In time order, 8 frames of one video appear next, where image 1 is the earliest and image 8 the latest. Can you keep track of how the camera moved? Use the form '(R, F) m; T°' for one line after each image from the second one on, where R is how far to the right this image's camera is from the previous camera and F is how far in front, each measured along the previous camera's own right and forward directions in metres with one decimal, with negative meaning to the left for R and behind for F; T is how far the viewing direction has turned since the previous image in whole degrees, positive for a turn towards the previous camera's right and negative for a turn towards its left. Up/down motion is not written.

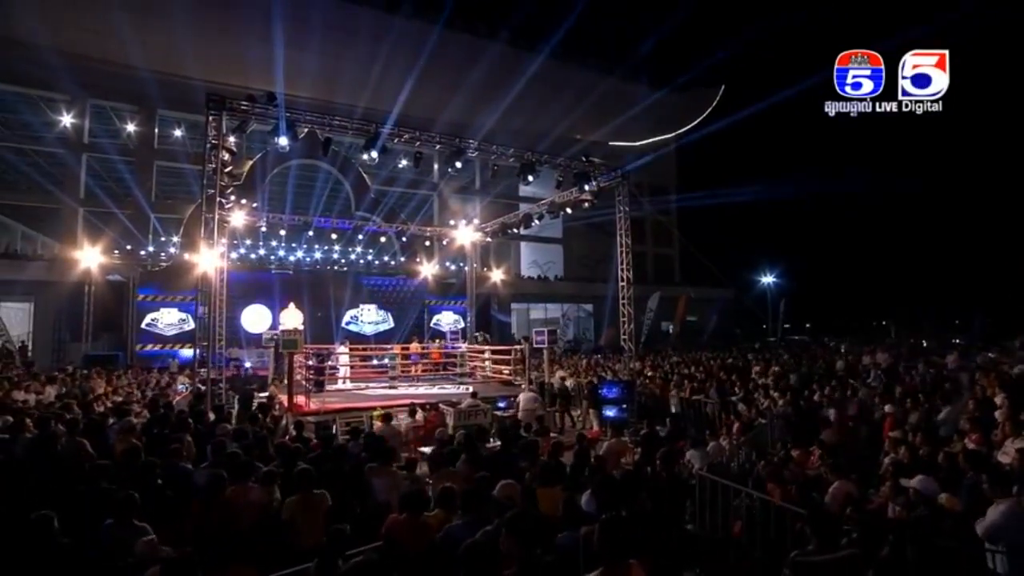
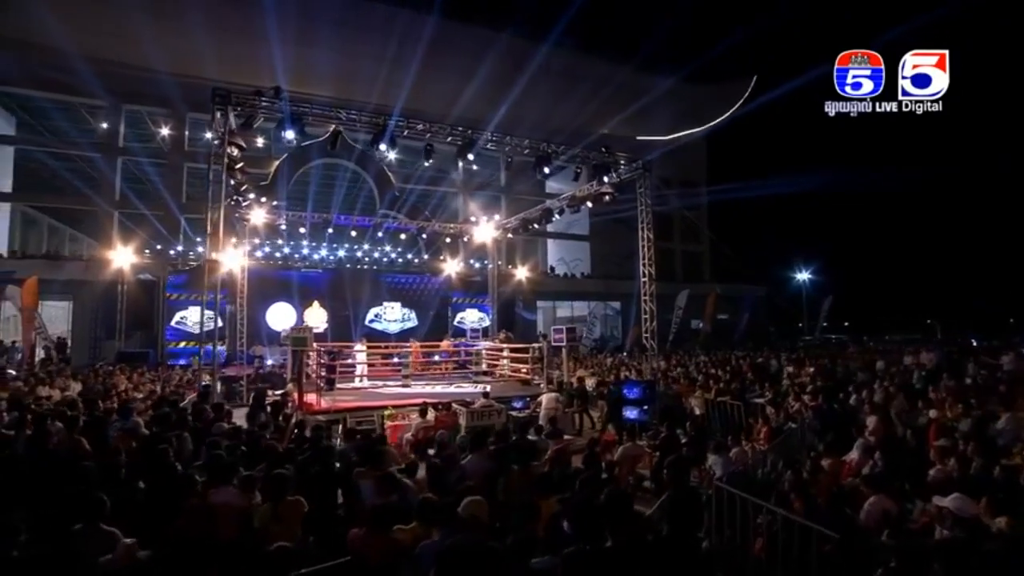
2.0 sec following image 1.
(+0.3, +0.4) m; -3°
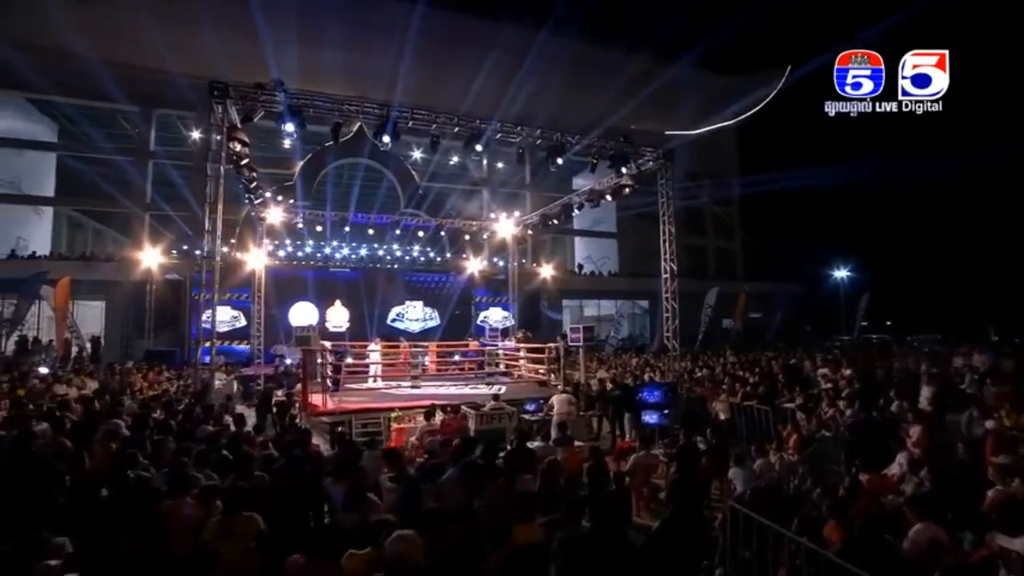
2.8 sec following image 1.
(+0.4, +0.5) m; -3°
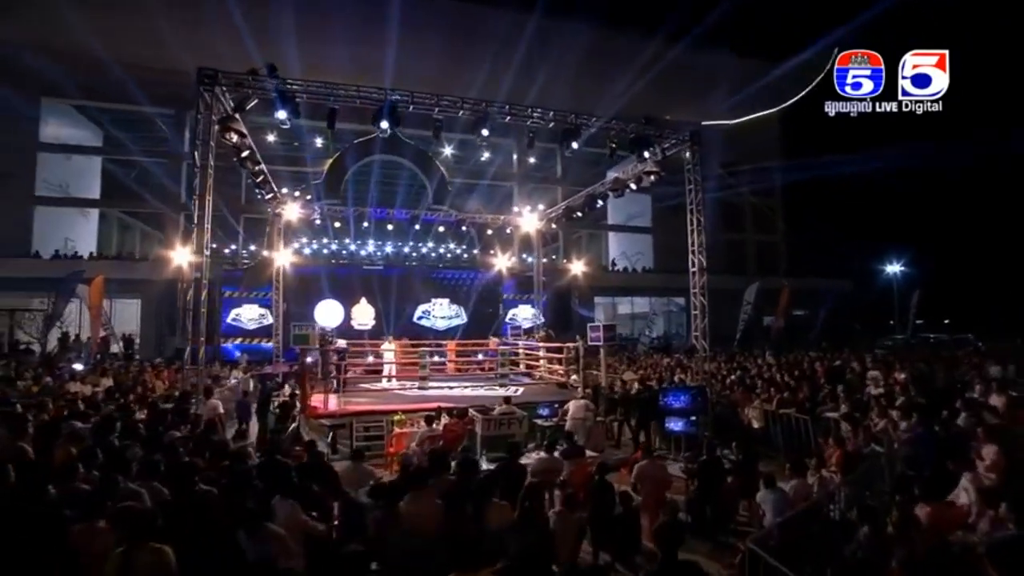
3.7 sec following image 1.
(+0.5, +0.8) m; -4°
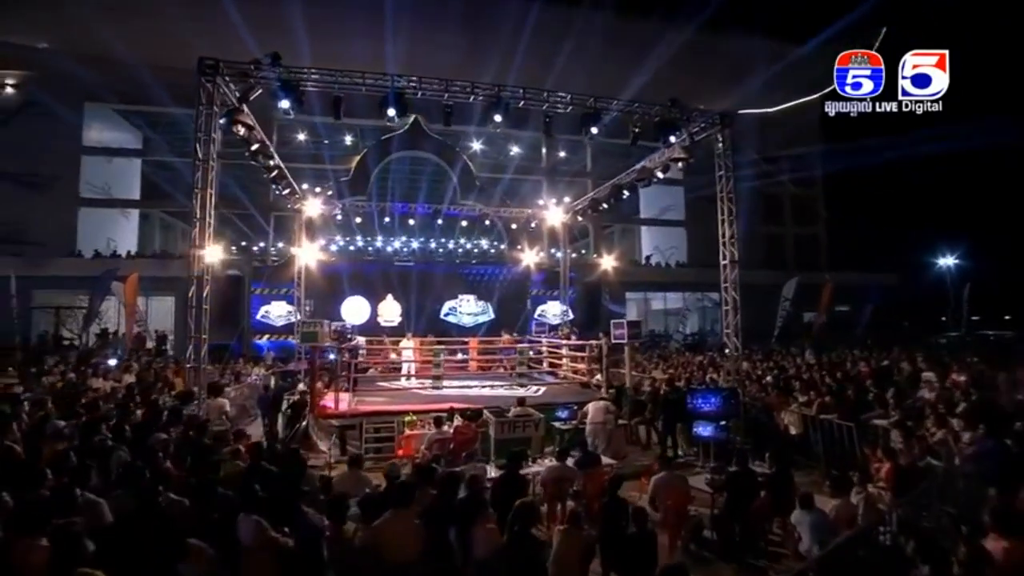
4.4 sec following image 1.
(+0.3, +0.6) m; -4°
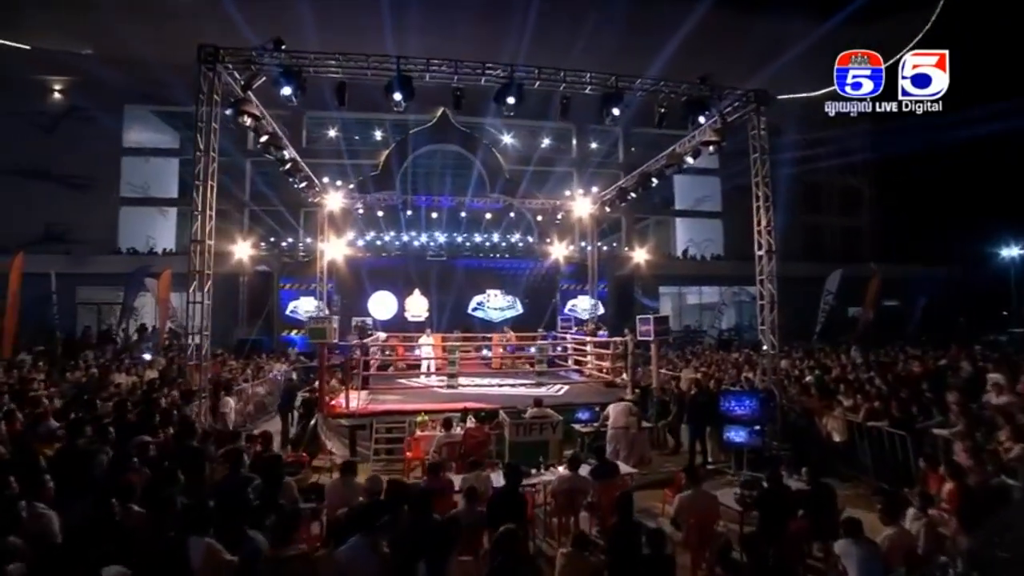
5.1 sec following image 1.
(+0.3, +0.6) m; -4°
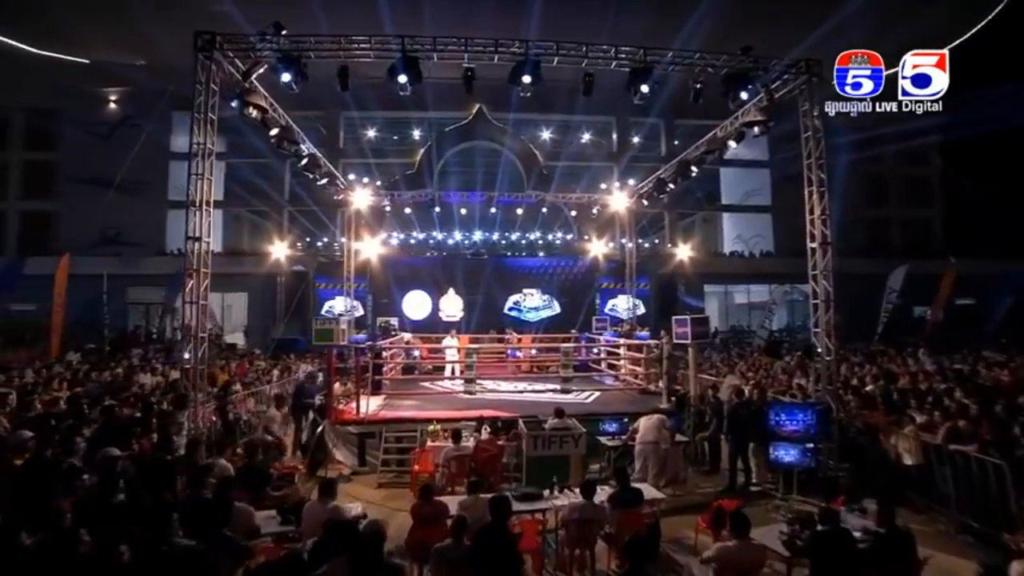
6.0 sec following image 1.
(+0.4, +0.8) m; -5°
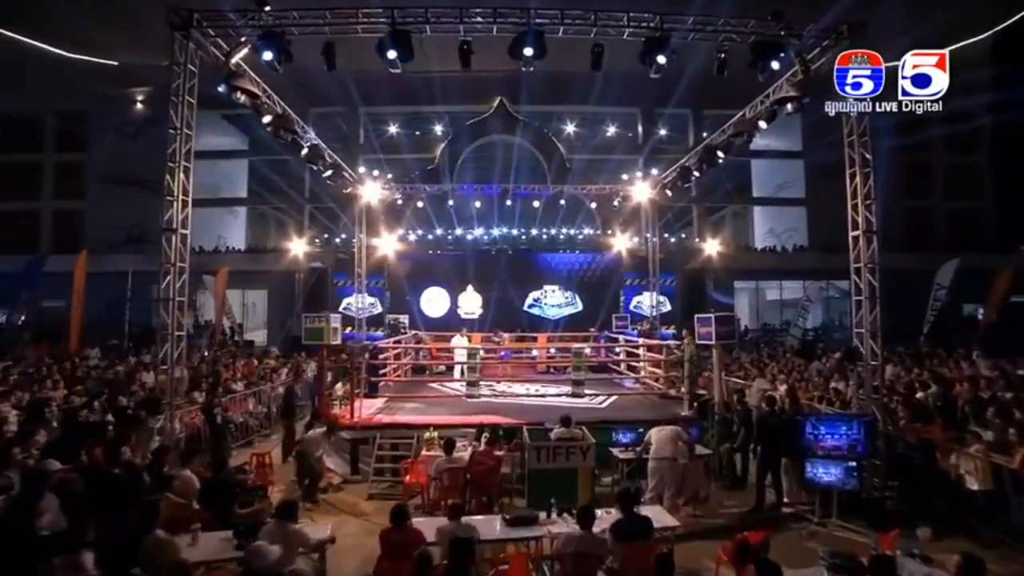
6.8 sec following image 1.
(+0.4, +0.8) m; -3°
